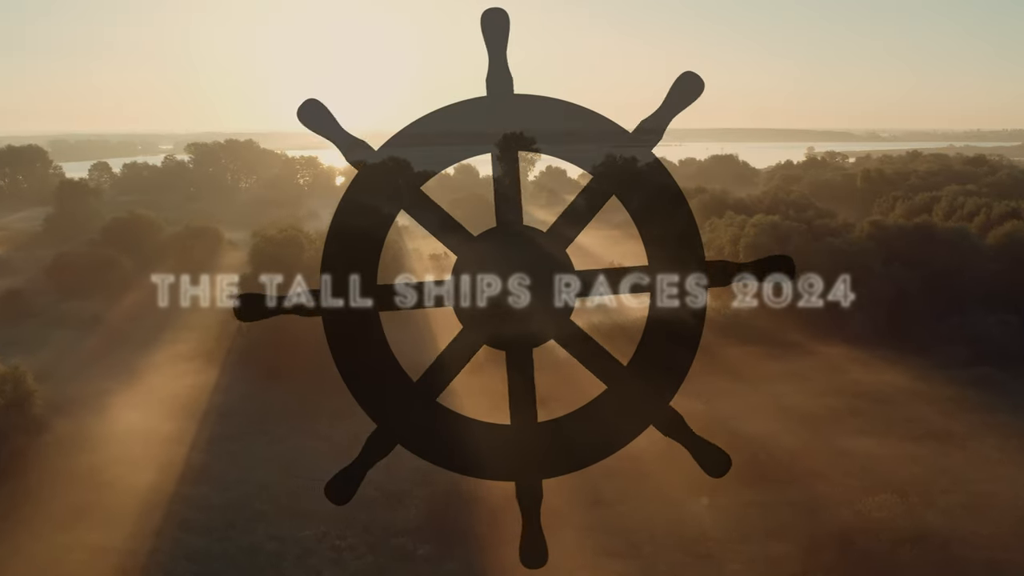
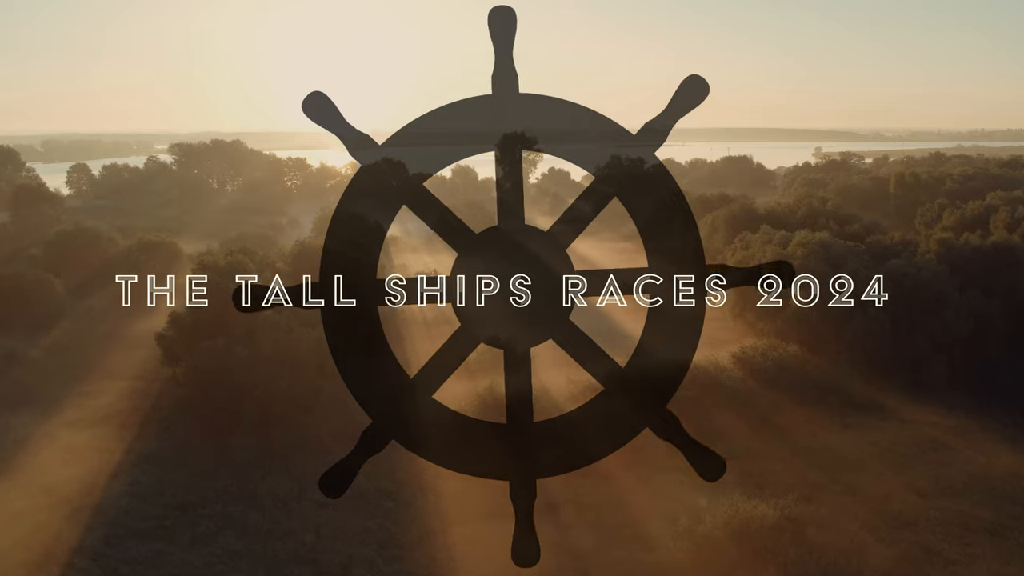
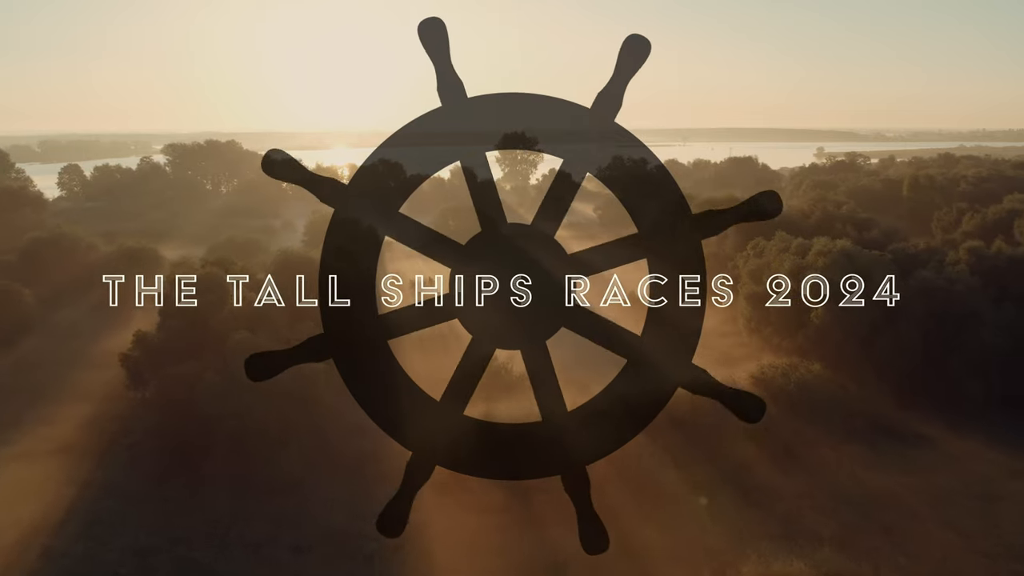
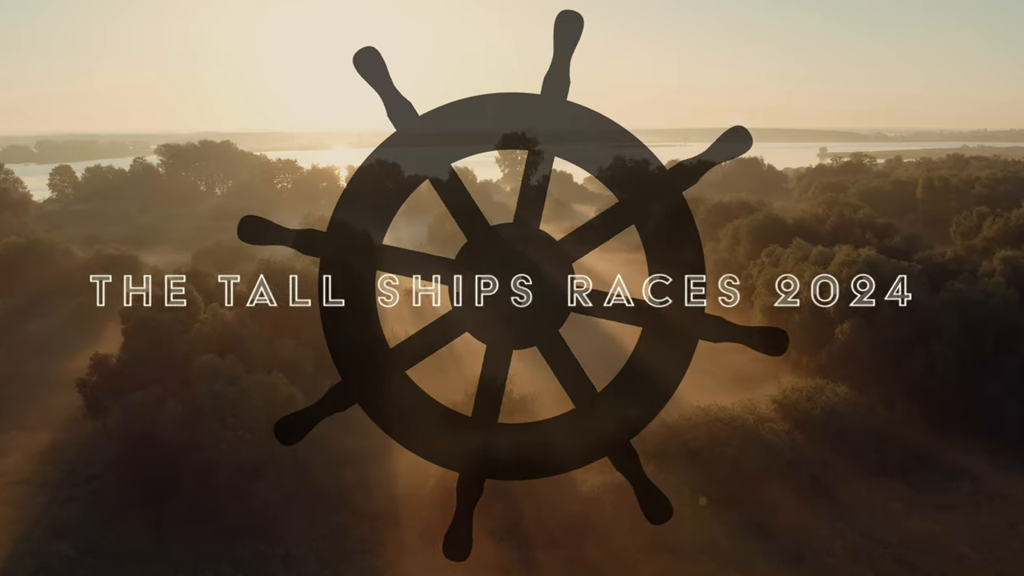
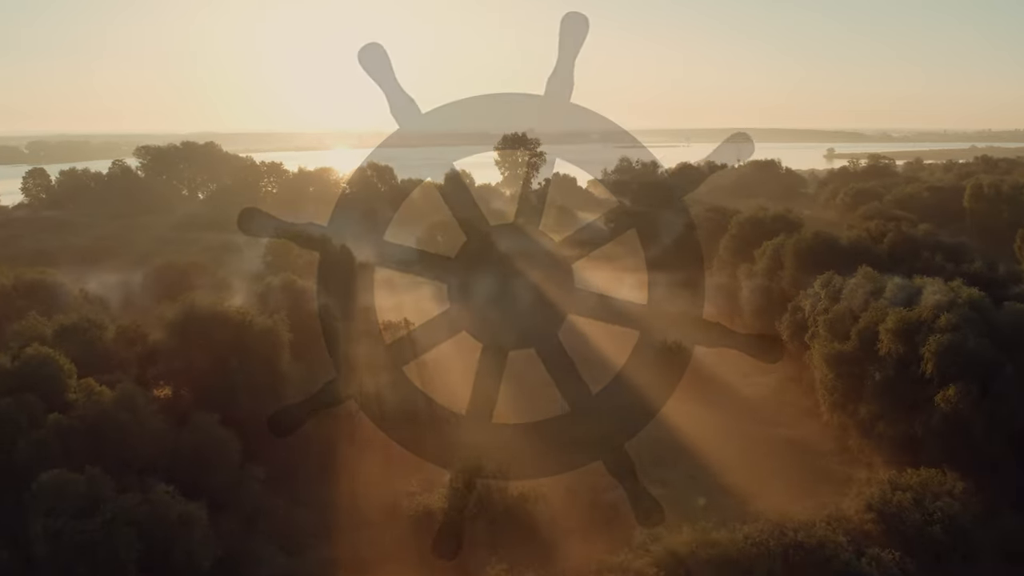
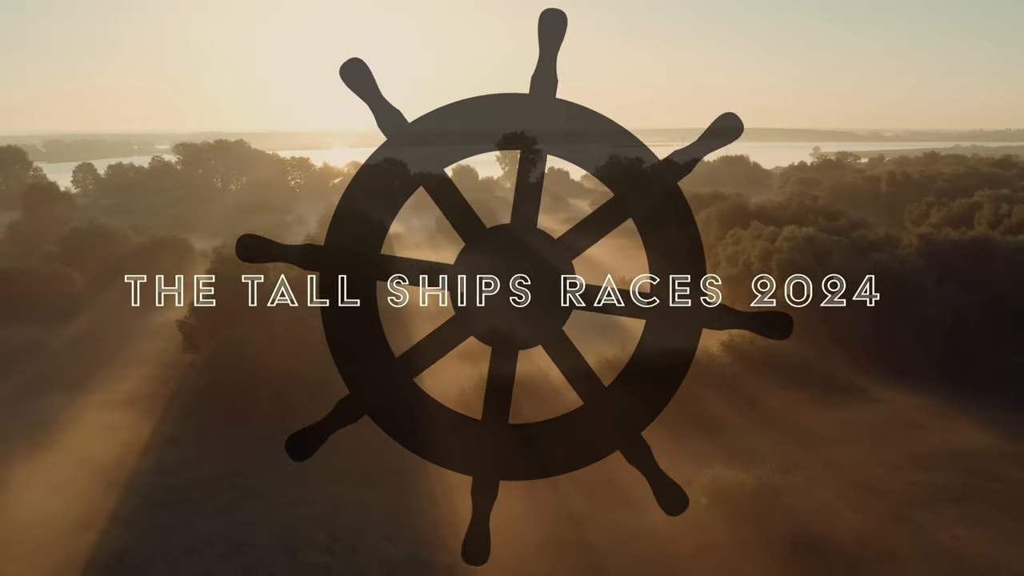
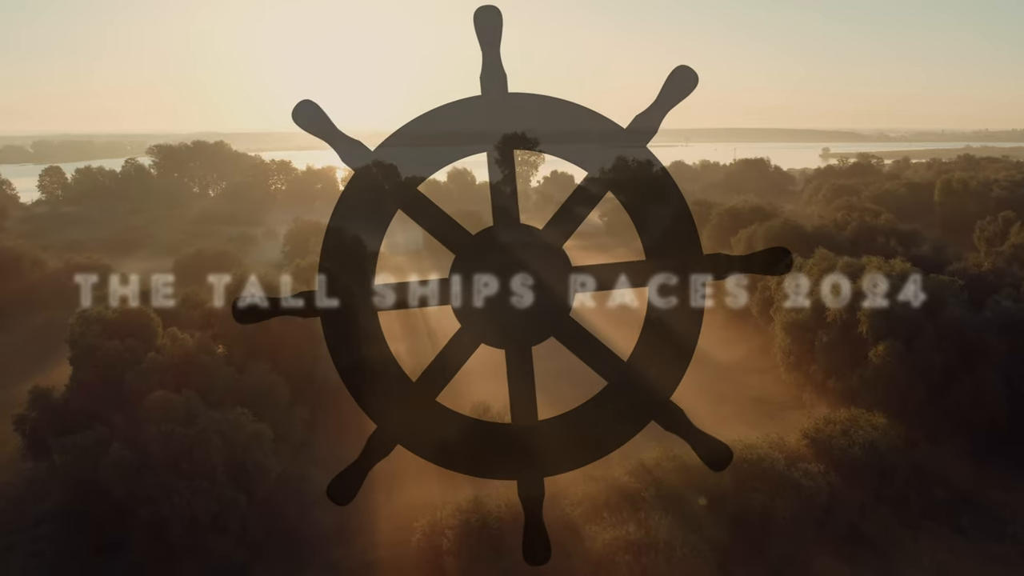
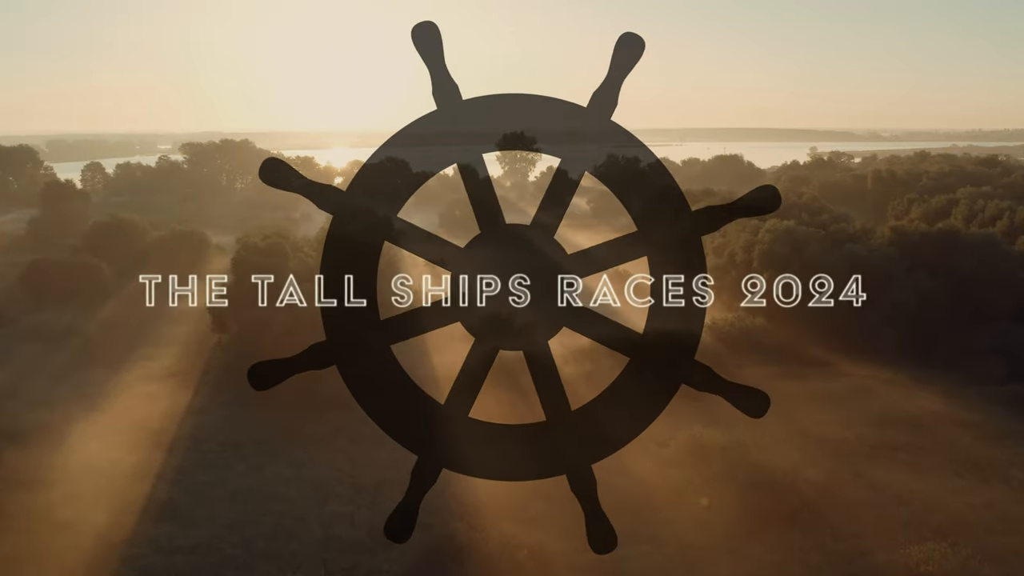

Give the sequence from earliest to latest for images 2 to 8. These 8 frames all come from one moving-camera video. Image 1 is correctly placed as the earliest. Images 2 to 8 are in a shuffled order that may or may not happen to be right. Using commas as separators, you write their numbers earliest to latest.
8, 6, 2, 3, 4, 7, 5
